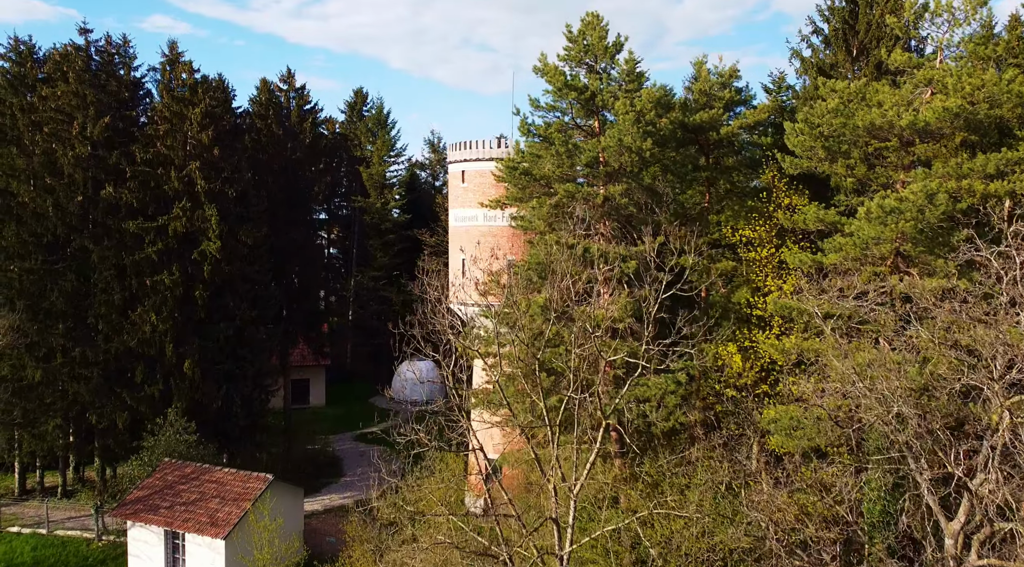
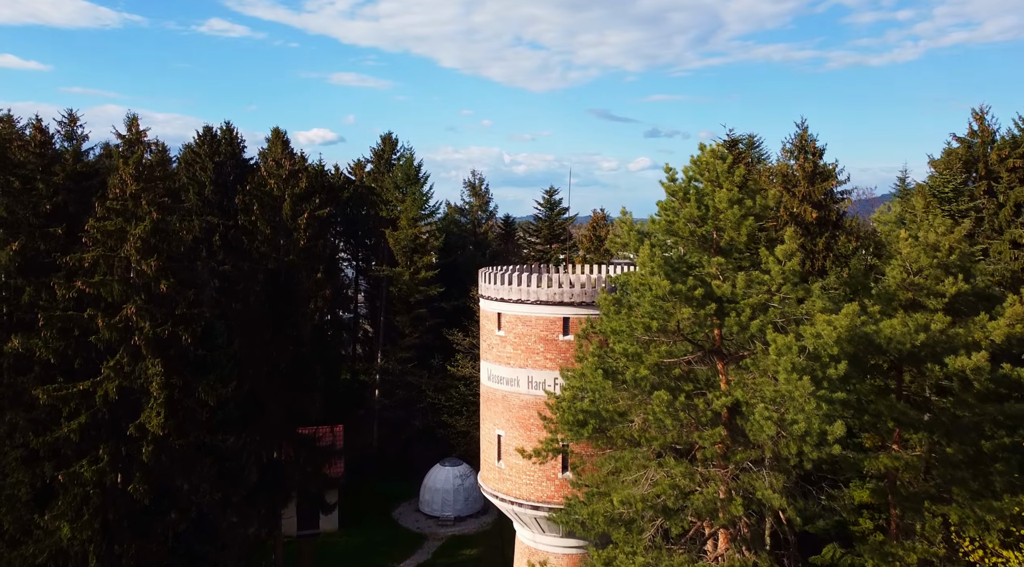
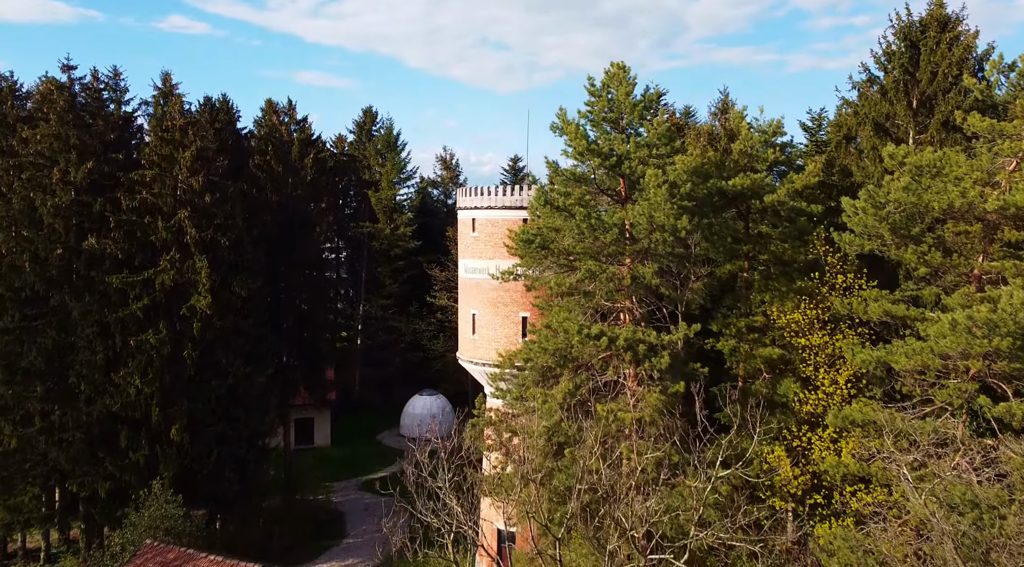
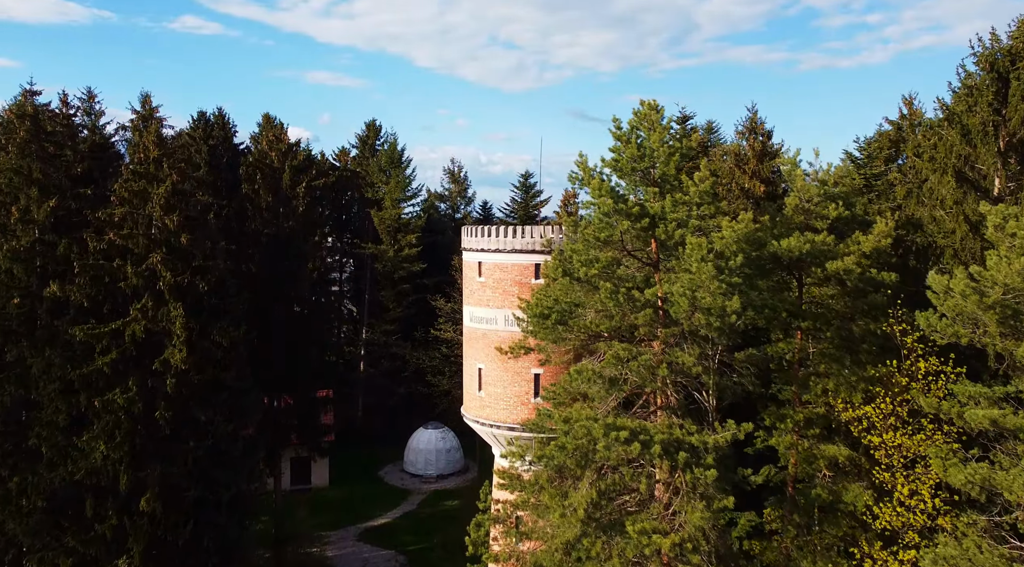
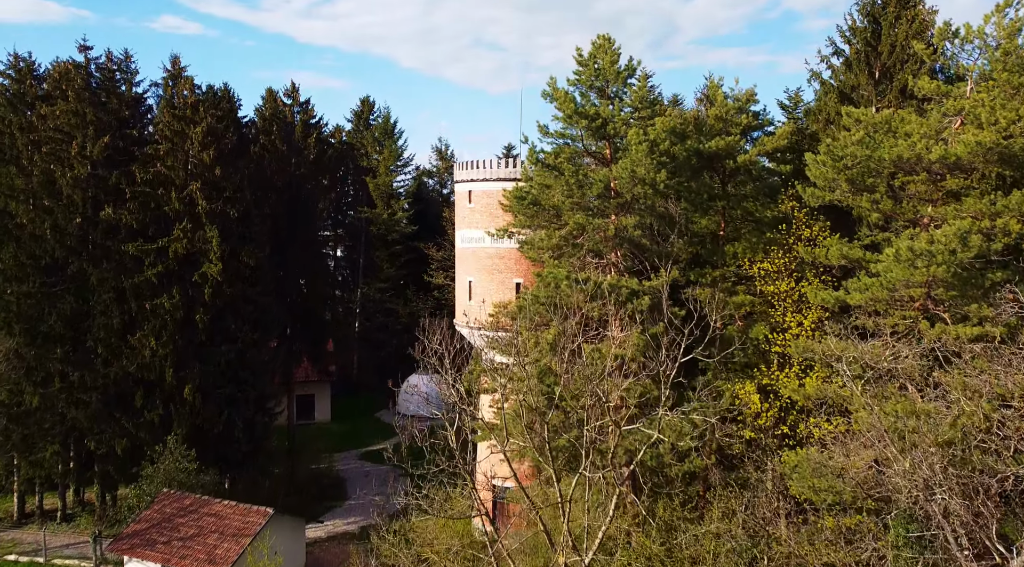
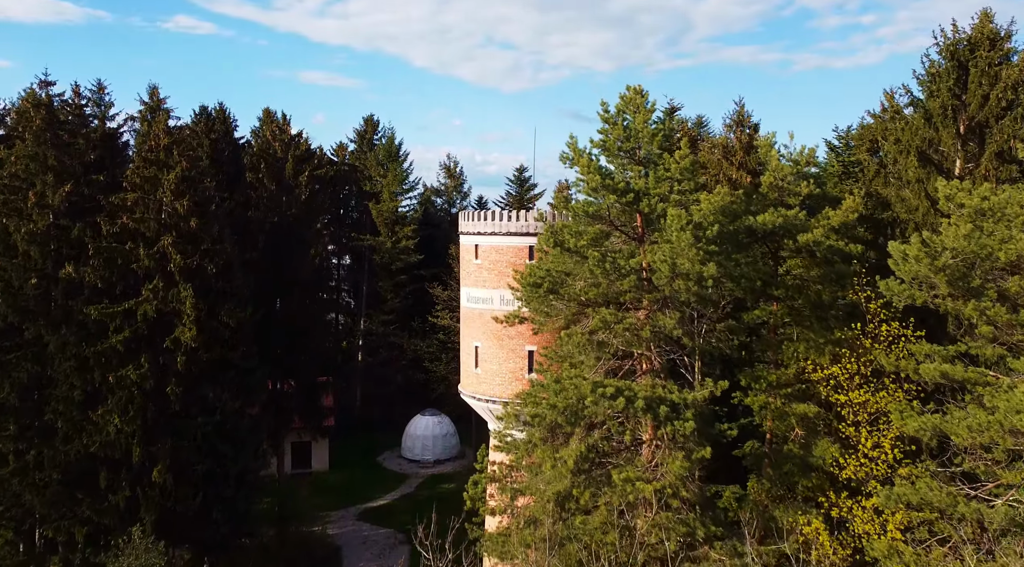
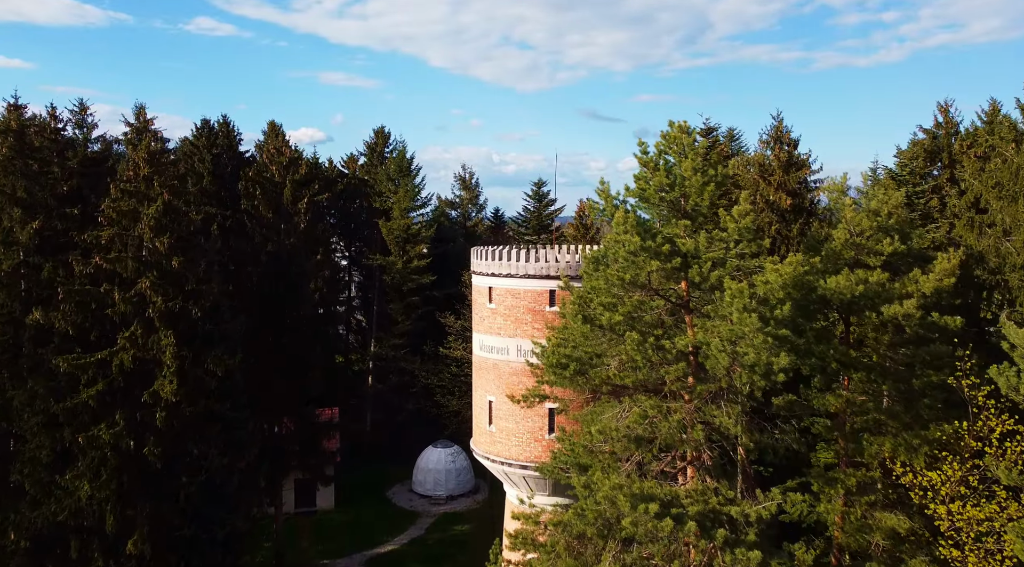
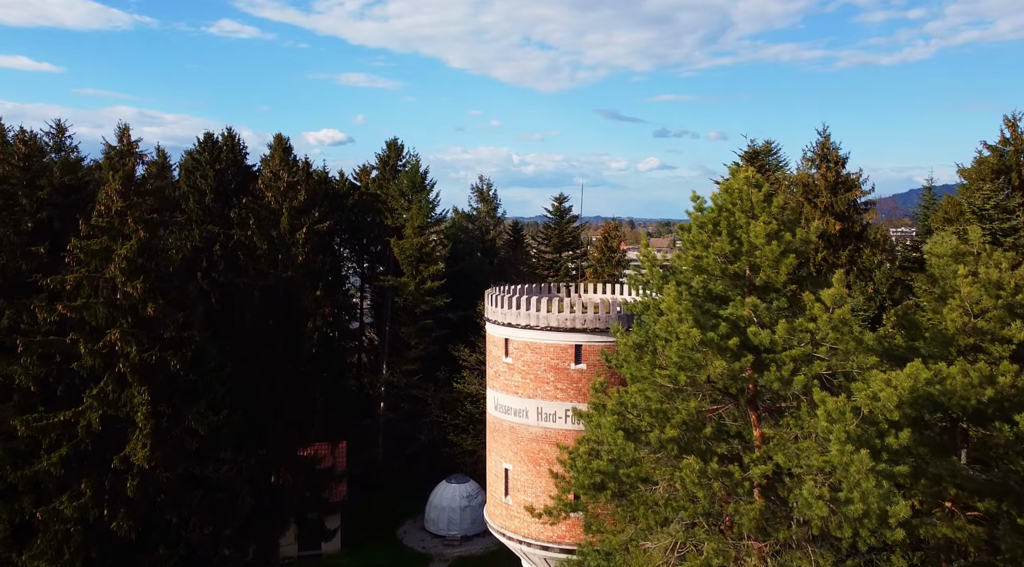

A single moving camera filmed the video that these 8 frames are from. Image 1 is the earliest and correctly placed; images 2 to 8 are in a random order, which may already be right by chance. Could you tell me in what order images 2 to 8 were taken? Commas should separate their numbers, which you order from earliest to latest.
5, 3, 6, 4, 7, 2, 8
